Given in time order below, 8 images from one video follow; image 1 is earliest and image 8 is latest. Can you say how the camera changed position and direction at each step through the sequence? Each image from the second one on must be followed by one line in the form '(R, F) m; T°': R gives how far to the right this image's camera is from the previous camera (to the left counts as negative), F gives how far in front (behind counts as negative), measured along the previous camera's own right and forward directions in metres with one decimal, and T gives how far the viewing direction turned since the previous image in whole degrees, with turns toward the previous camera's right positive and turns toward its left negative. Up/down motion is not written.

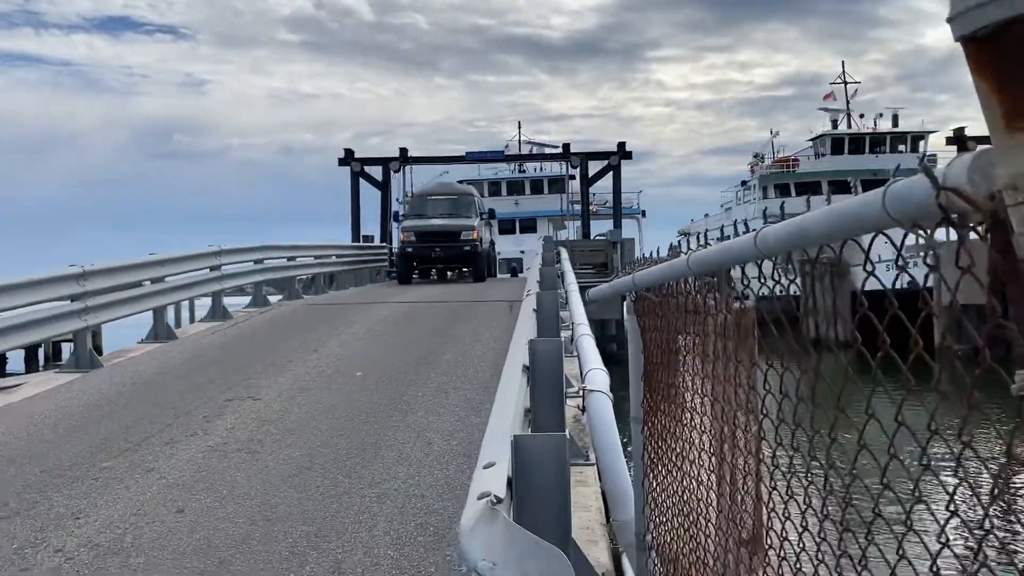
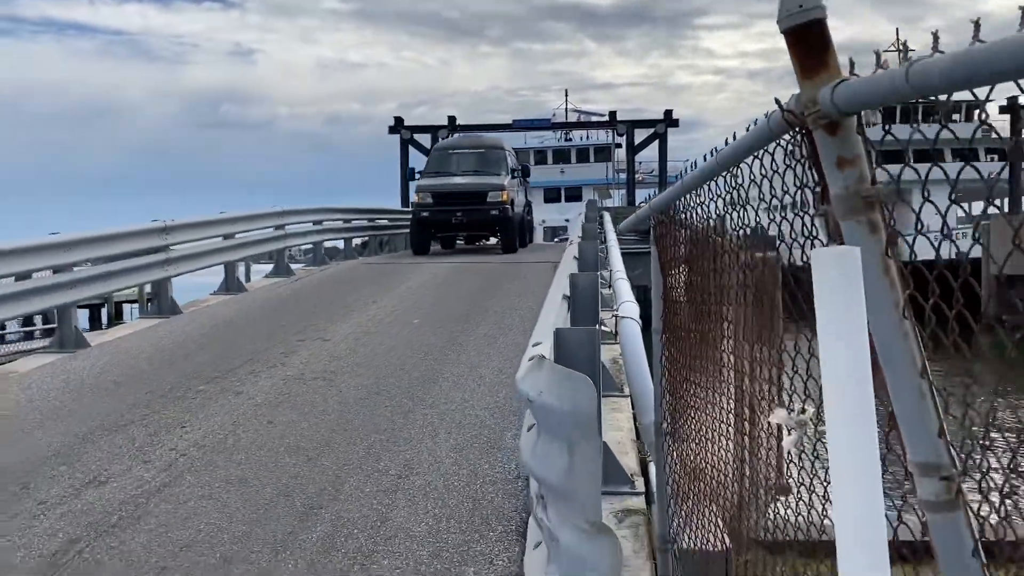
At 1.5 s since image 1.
(0.0, -0.7) m; -3°
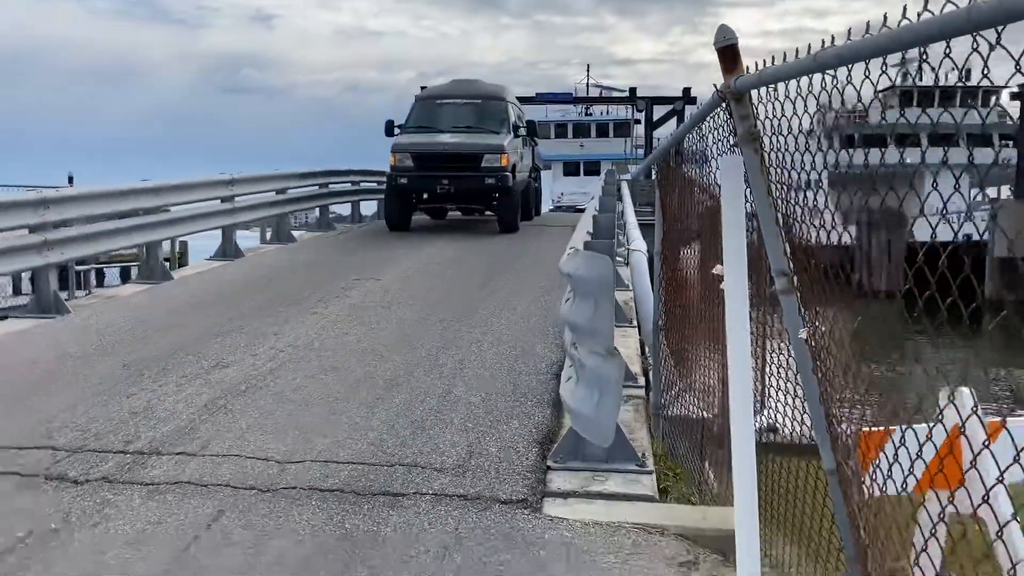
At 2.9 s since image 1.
(-0.1, -1.3) m; -1°
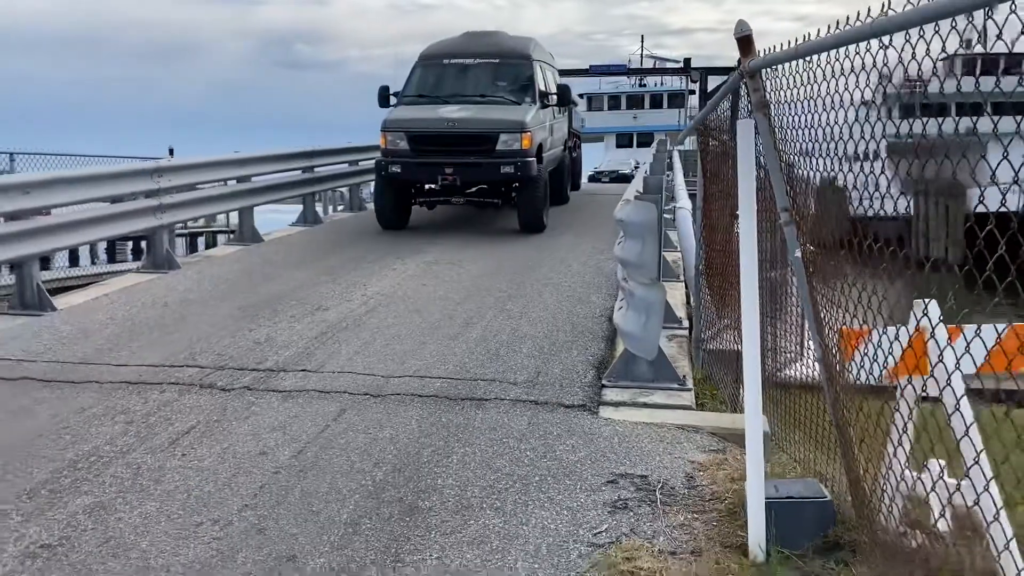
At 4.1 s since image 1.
(-0.1, -0.9) m; -3°
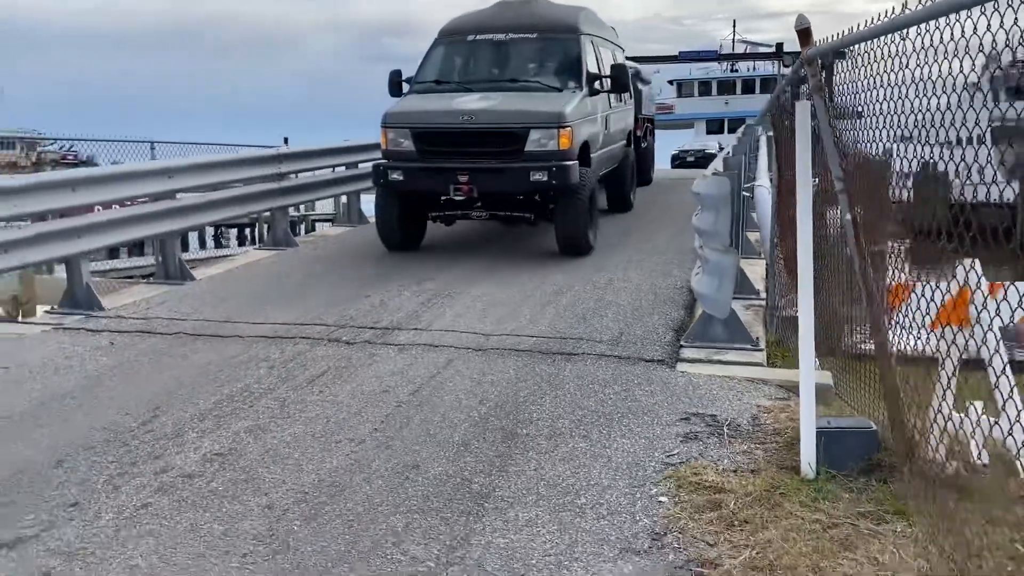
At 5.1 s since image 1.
(0.0, -0.6) m; -6°
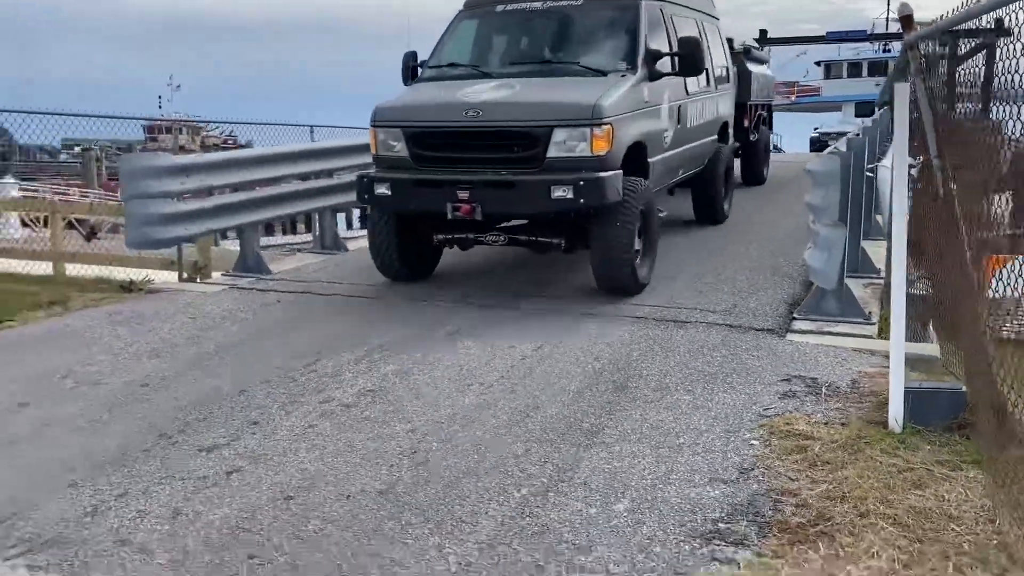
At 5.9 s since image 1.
(+0.1, -0.5) m; -9°
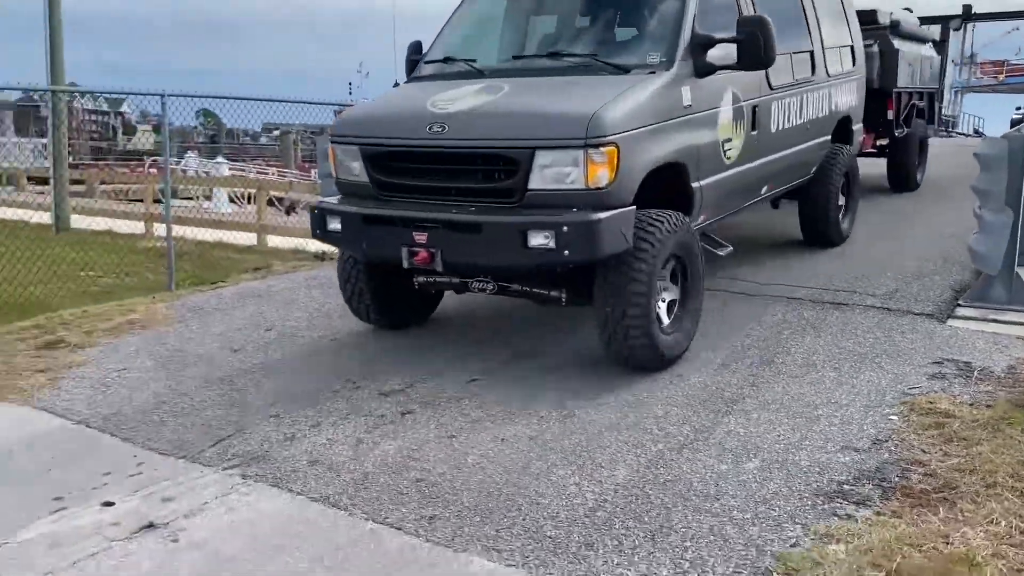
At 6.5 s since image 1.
(+0.1, -0.4) m; -11°
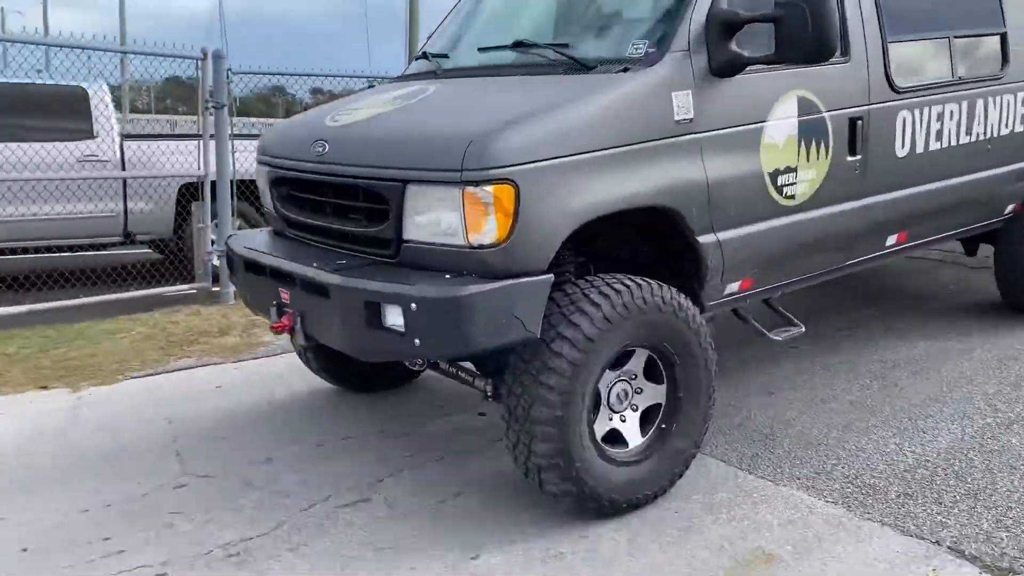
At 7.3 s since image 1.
(-0.1, -0.5) m; -19°
